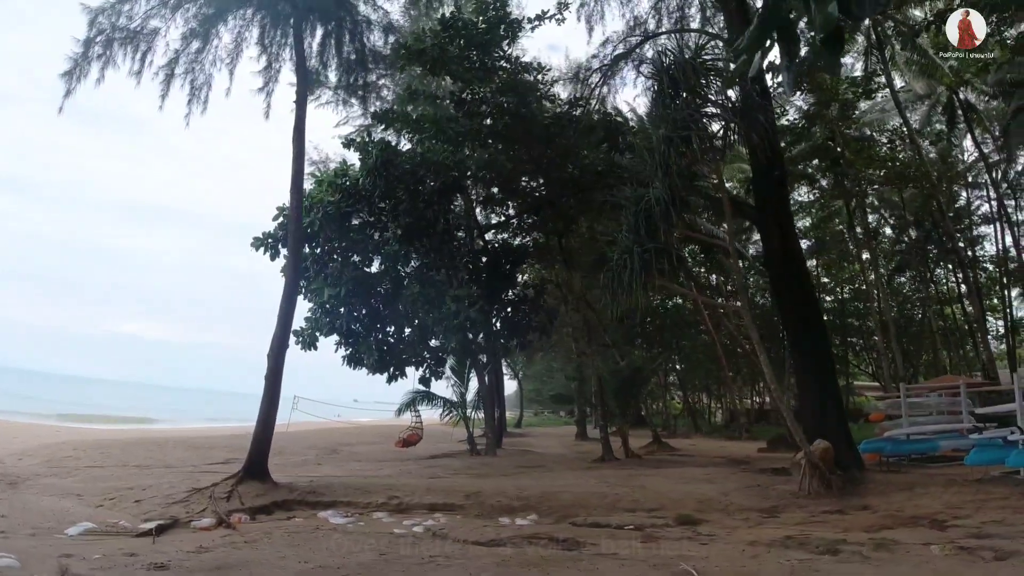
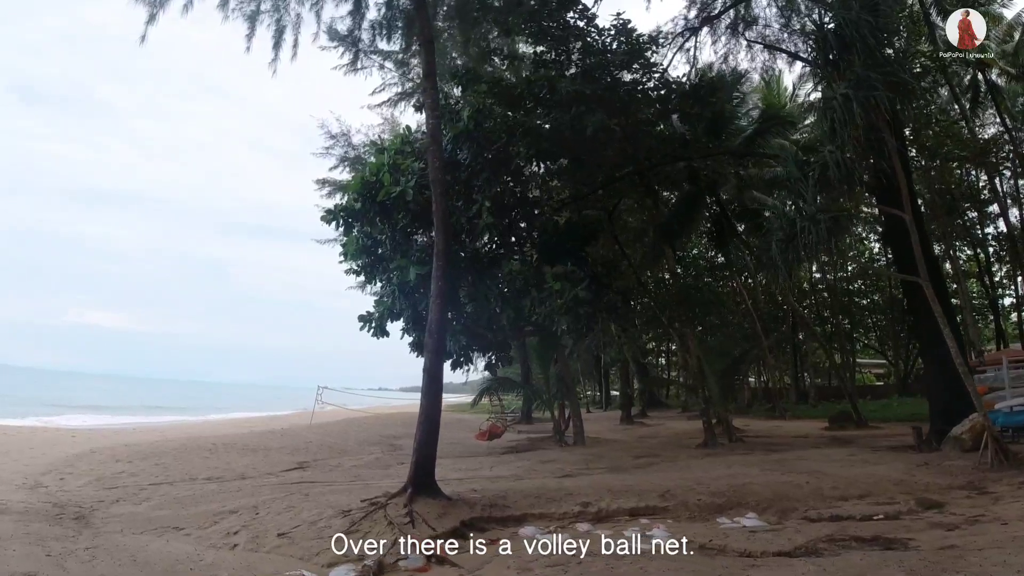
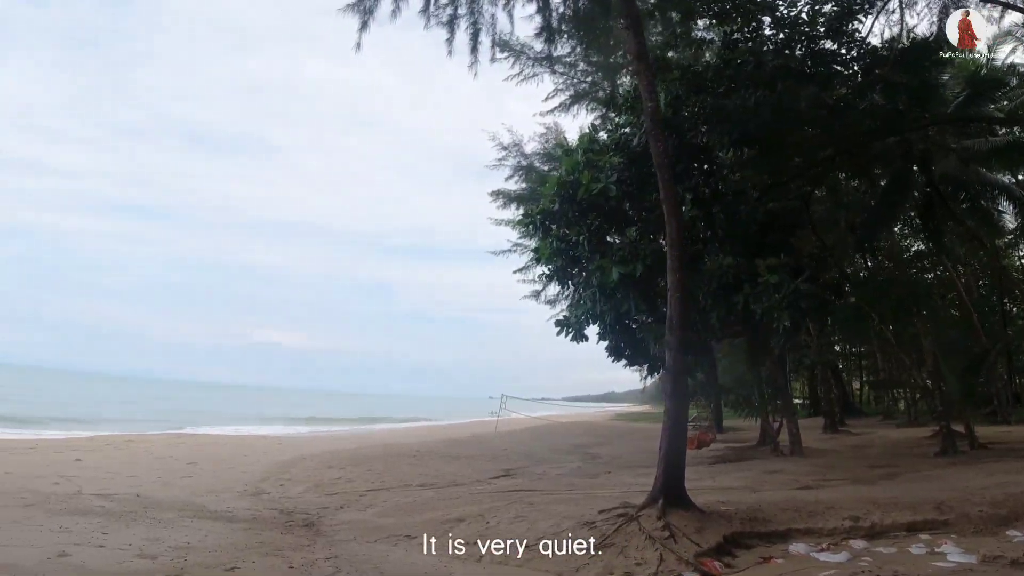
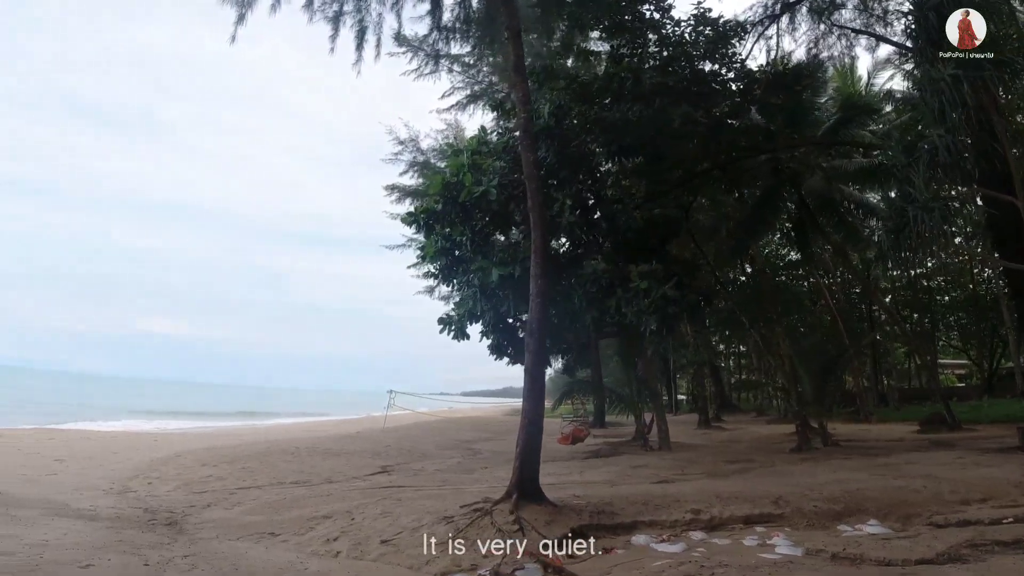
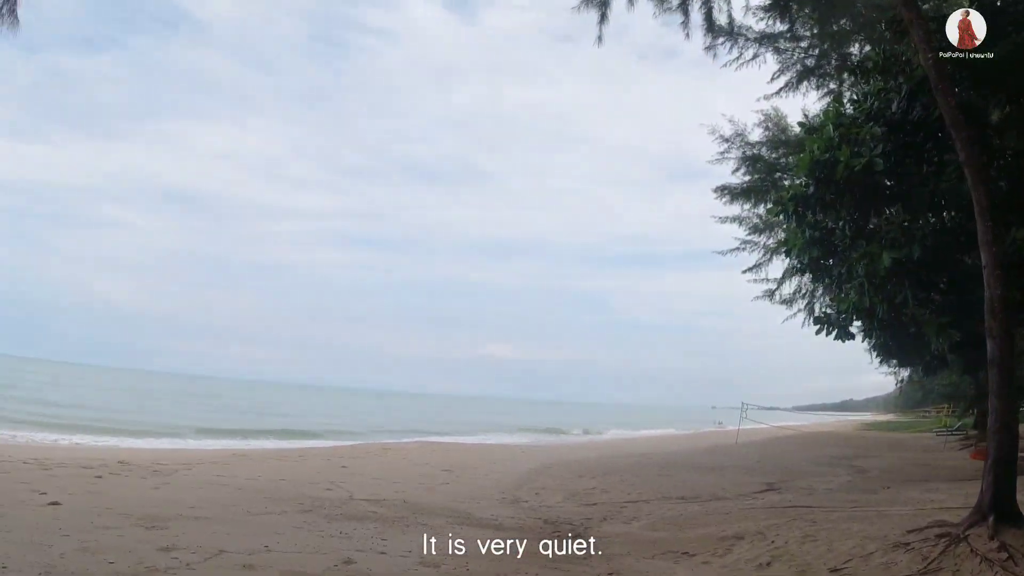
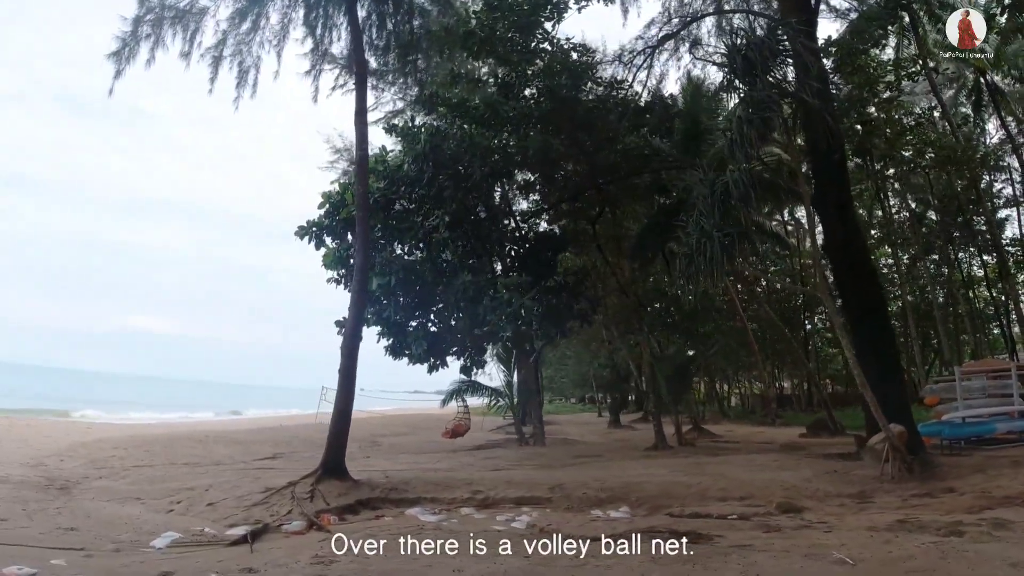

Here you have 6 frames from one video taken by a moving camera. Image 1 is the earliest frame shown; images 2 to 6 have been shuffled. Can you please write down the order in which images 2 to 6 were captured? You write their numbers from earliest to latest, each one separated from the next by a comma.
6, 2, 4, 3, 5
